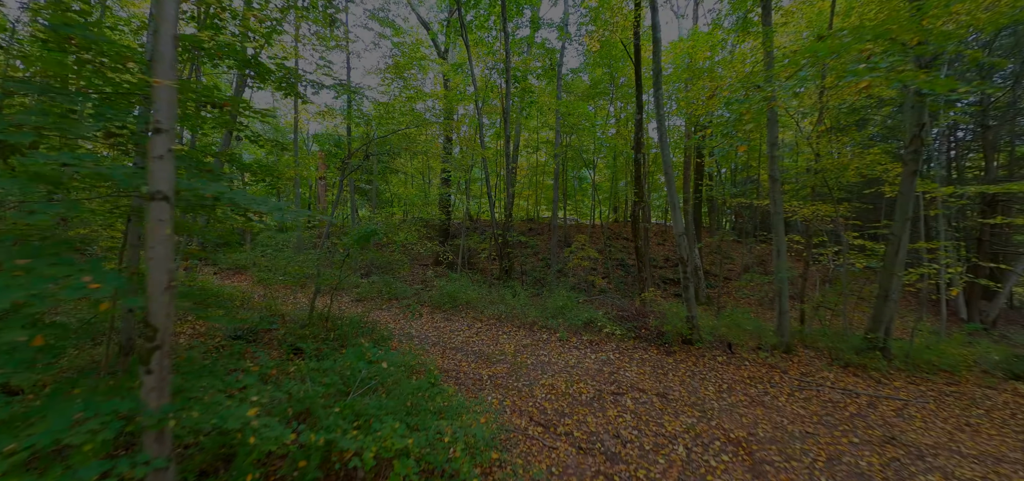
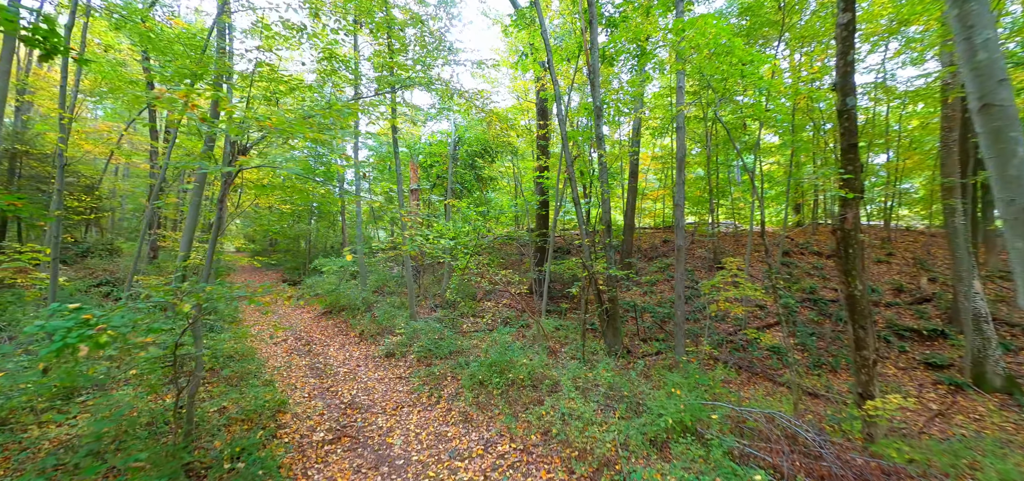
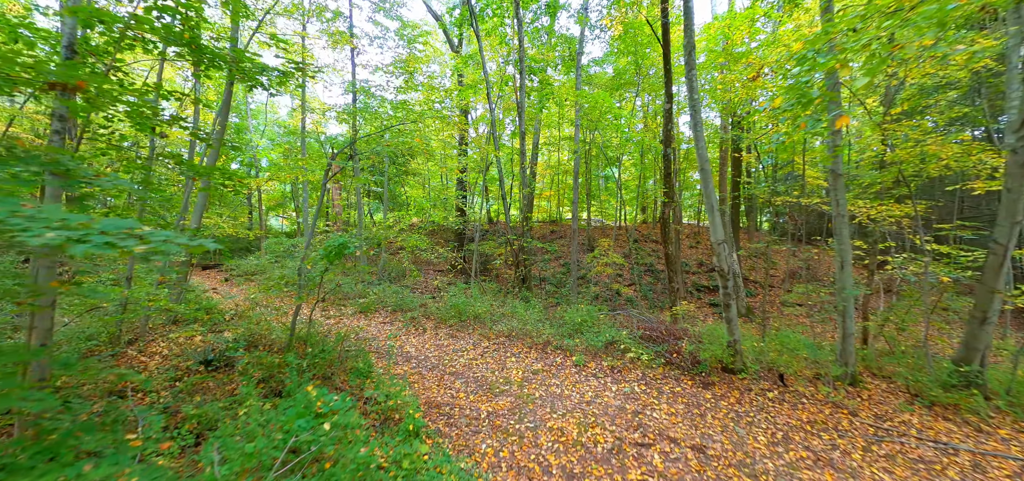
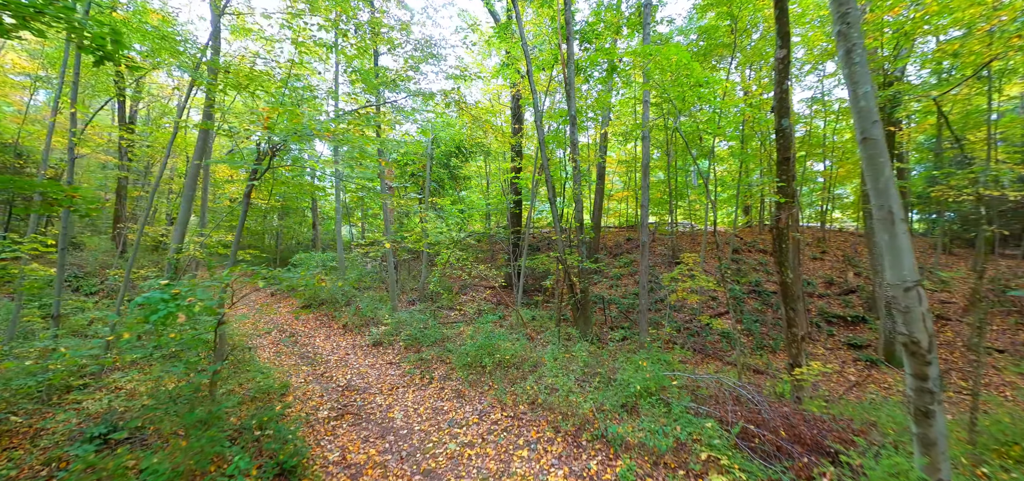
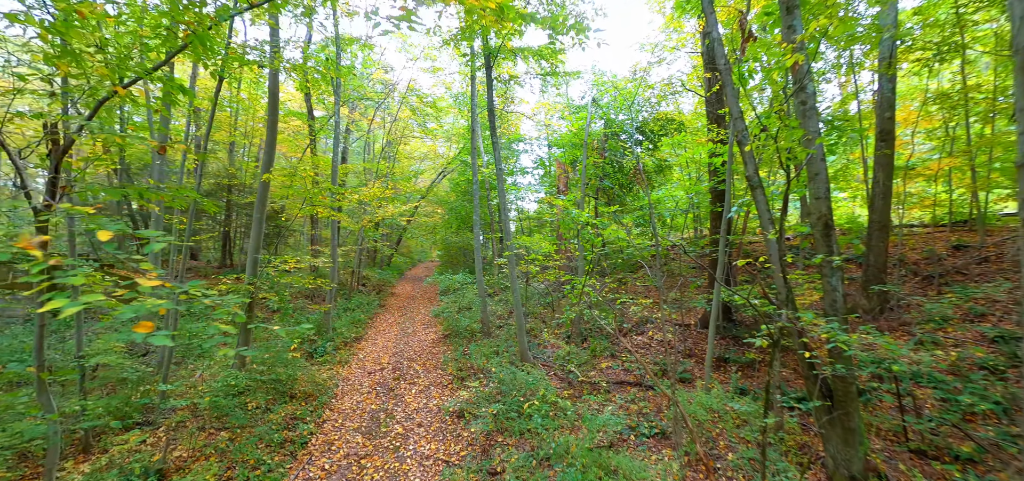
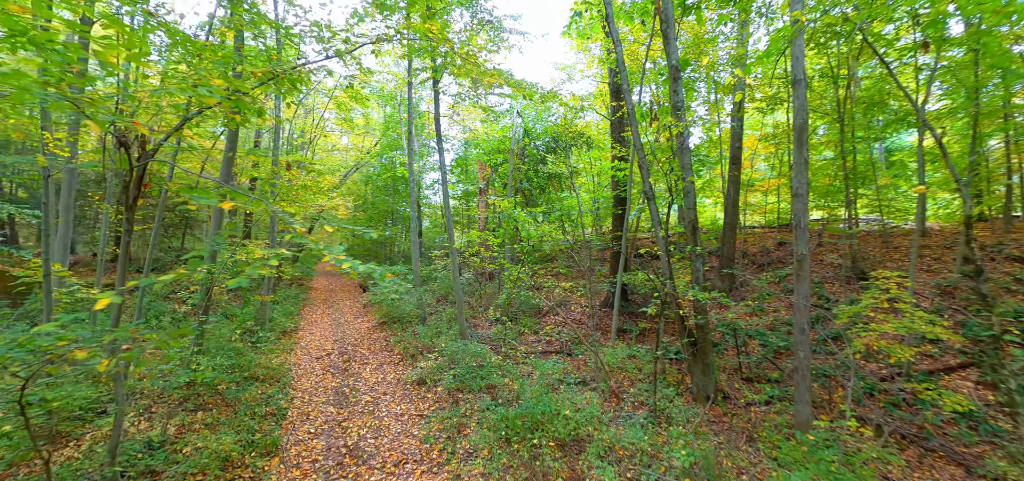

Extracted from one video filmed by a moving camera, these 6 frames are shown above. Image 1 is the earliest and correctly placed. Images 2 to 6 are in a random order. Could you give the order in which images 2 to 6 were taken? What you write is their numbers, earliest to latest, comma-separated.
3, 4, 2, 6, 5
